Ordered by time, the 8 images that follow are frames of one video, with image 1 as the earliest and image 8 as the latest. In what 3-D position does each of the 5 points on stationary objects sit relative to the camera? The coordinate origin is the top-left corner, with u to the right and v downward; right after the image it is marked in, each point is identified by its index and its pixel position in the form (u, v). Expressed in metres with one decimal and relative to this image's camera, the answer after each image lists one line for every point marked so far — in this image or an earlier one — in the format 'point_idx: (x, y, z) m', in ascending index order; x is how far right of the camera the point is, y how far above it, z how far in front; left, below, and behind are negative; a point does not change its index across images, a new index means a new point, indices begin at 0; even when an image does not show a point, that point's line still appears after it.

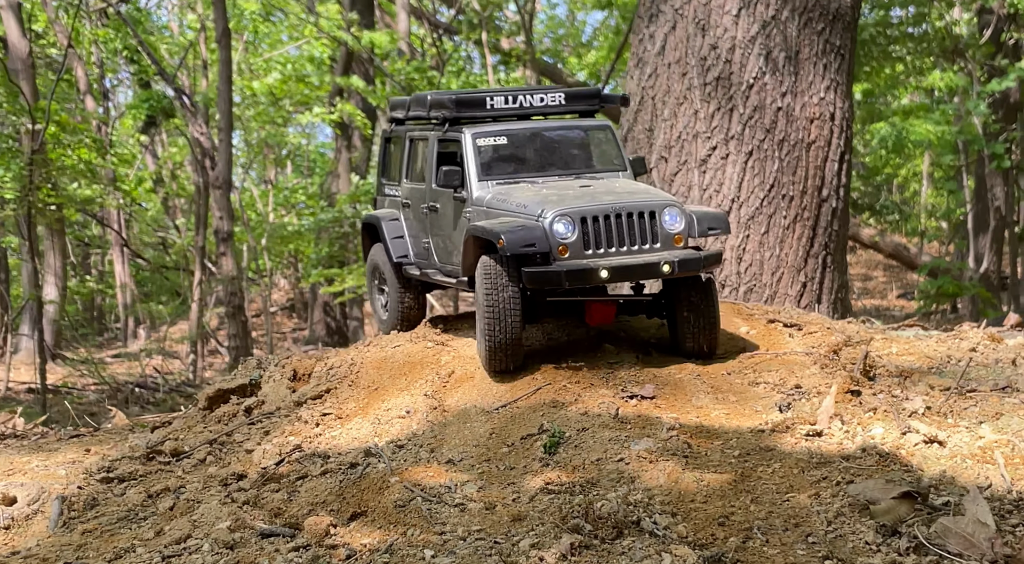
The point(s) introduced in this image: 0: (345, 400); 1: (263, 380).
0: (-1.2, -0.9, +10.8) m
1: (-2.0, -0.8, +11.5) m
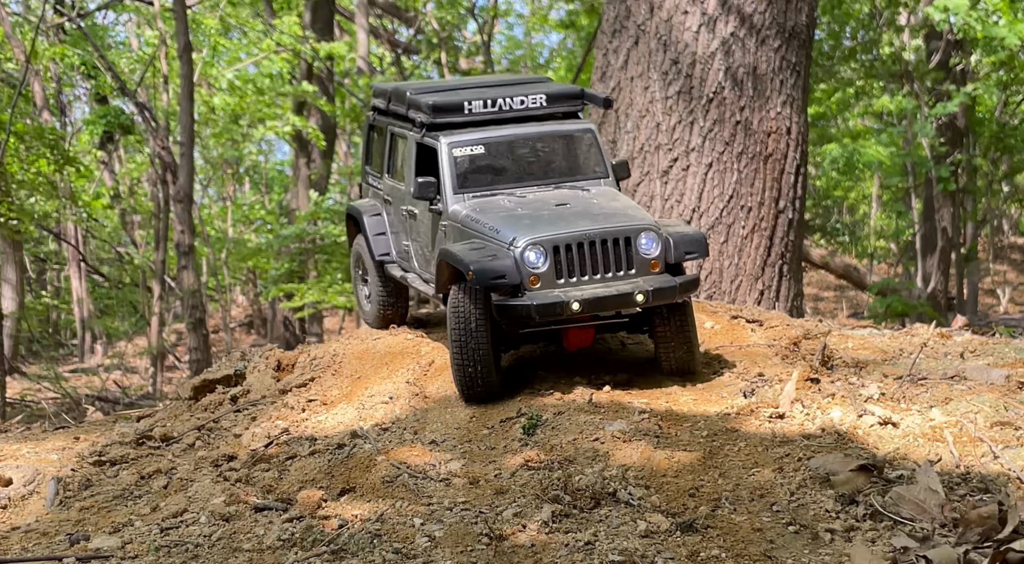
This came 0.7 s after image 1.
0: (-1.4, -0.8, +11.3) m
1: (-2.2, -0.7, +11.9) m
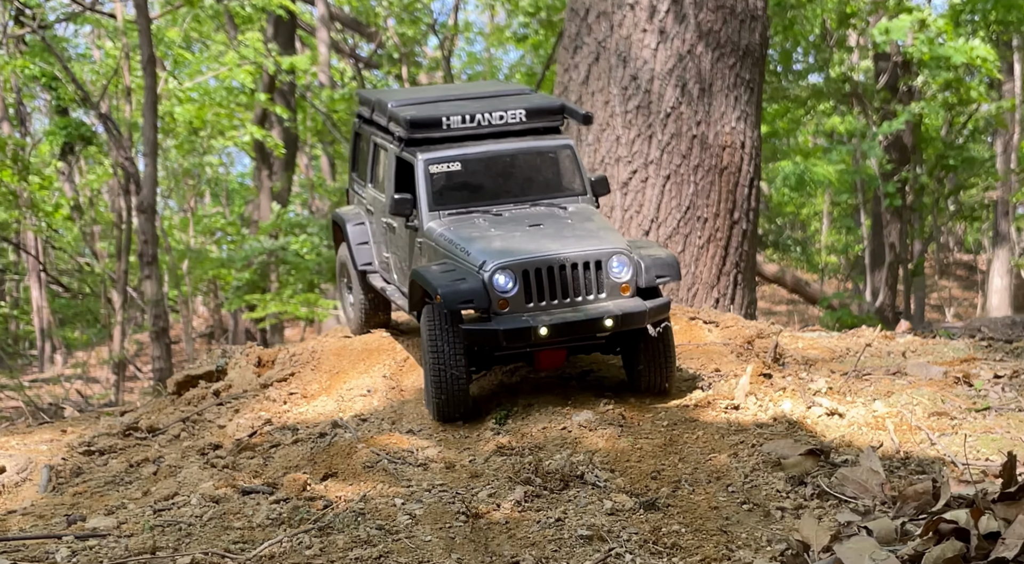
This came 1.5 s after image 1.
0: (-1.6, -0.8, +11.9) m
1: (-2.4, -0.7, +12.5) m
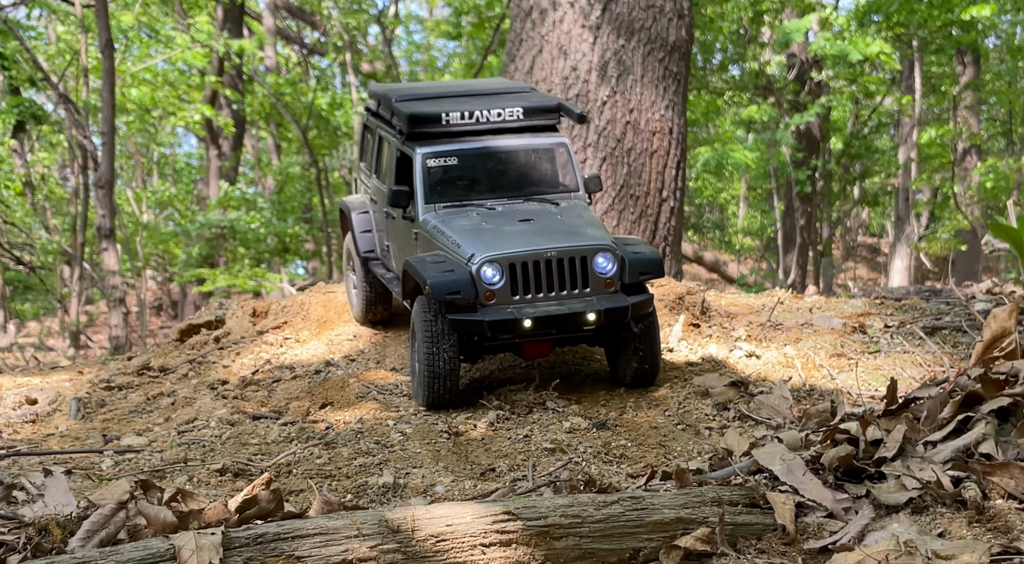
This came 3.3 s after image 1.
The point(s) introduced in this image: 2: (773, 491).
0: (-2.0, -0.4, +13.6) m
1: (-2.8, -0.3, +14.2) m
2: (+1.7, -1.4, +9.5) m
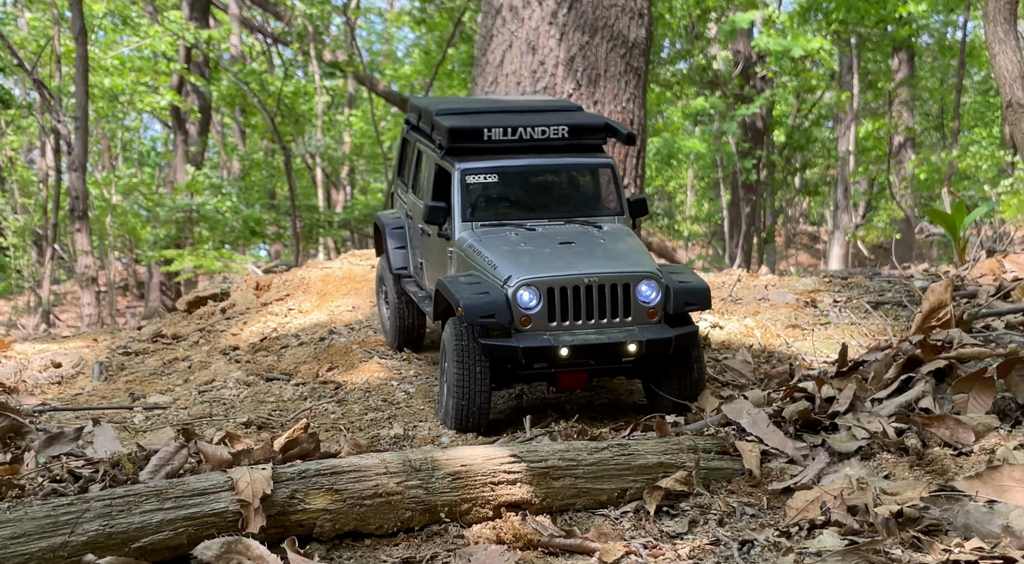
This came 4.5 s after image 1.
0: (-2.2, -0.2, +14.8) m
1: (-3.0, -0.1, +15.3) m
2: (+1.7, -1.2, +10.9) m
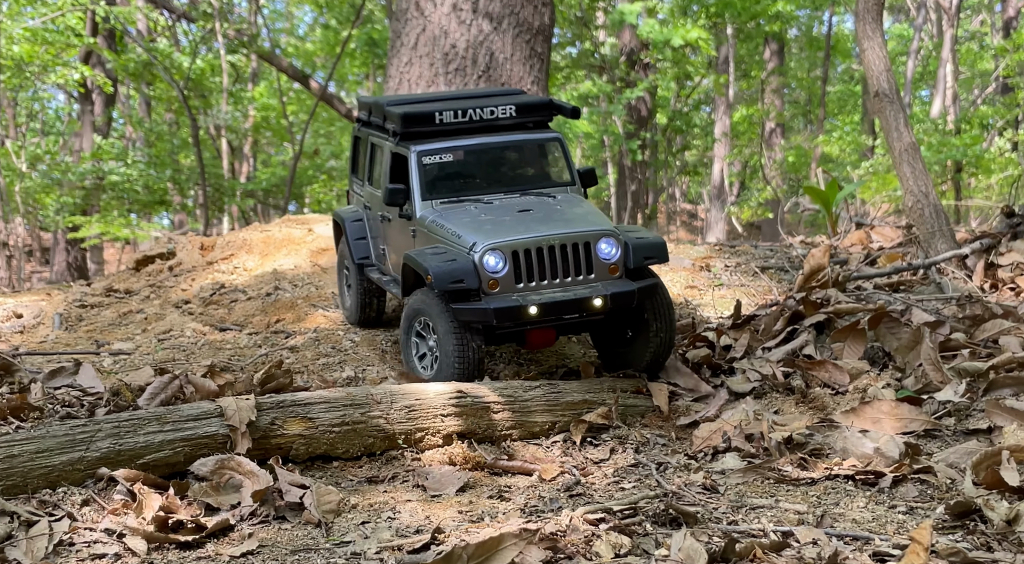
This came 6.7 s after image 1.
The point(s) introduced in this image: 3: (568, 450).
0: (-3.0, +0.3, +16.0) m
1: (-3.9, +0.4, +16.5) m
2: (+1.2, -0.9, +12.5) m
3: (+0.4, -1.3, +11.5) m
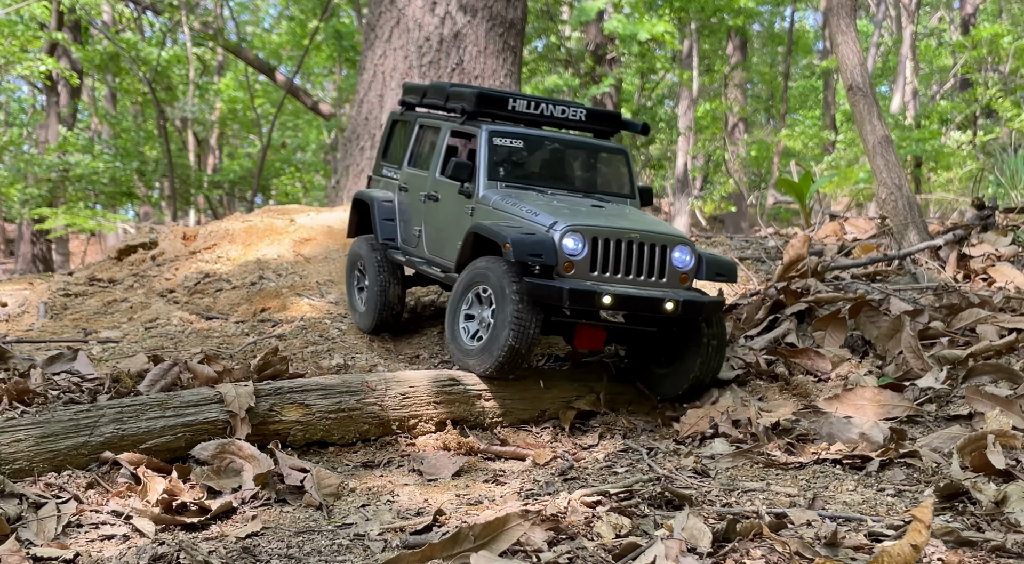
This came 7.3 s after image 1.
0: (-3.2, +0.4, +16.1) m
1: (-4.1, +0.5, +16.6) m
2: (+1.1, -0.8, +12.7) m
3: (+0.4, -1.2, +11.7) m
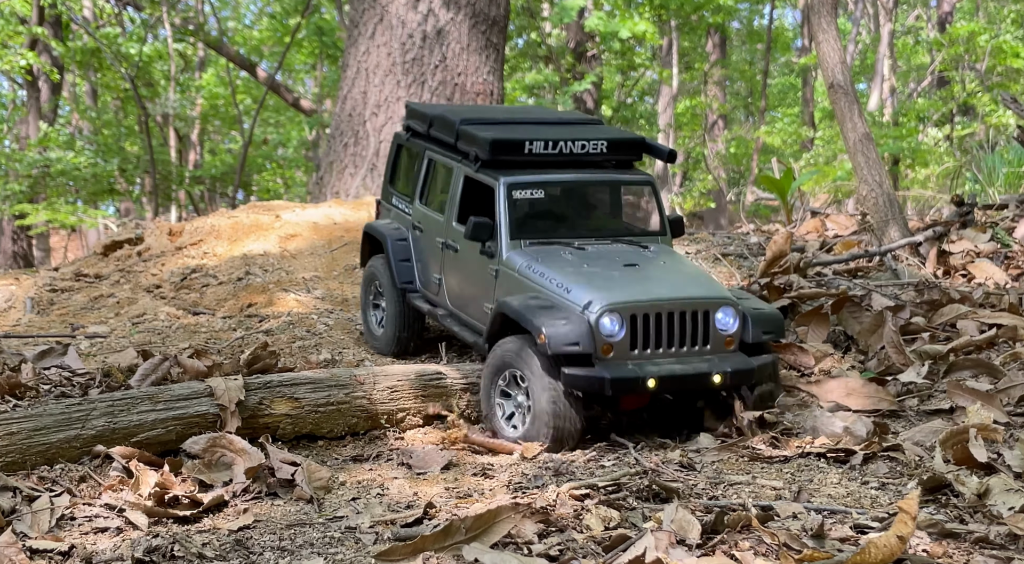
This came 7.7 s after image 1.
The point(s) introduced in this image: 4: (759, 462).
0: (-3.4, +0.4, +16.2) m
1: (-4.3, +0.5, +16.6) m
2: (+1.0, -0.7, +12.8) m
3: (+0.3, -1.2, +11.8) m
4: (+1.9, -1.4, +11.1) m
